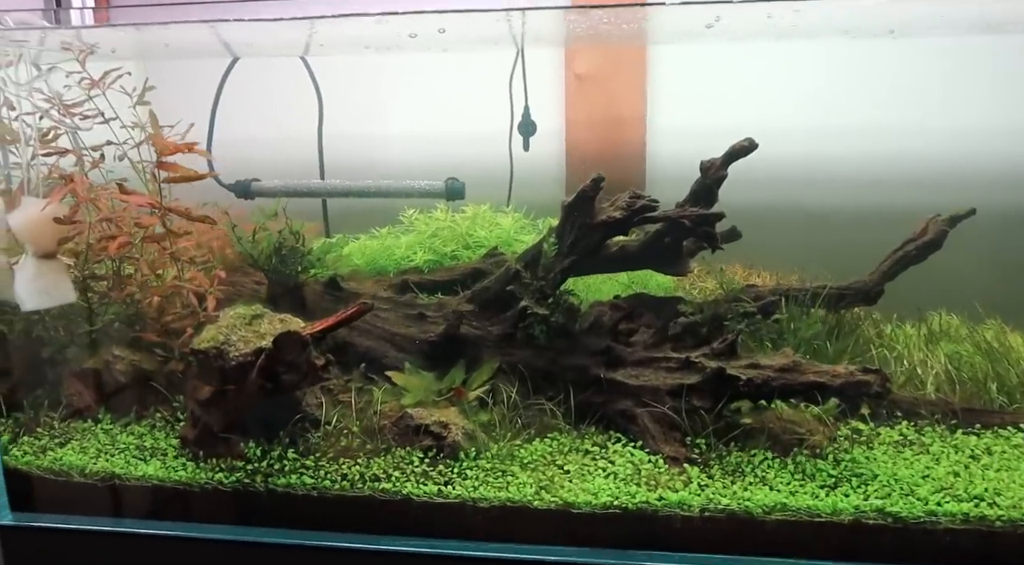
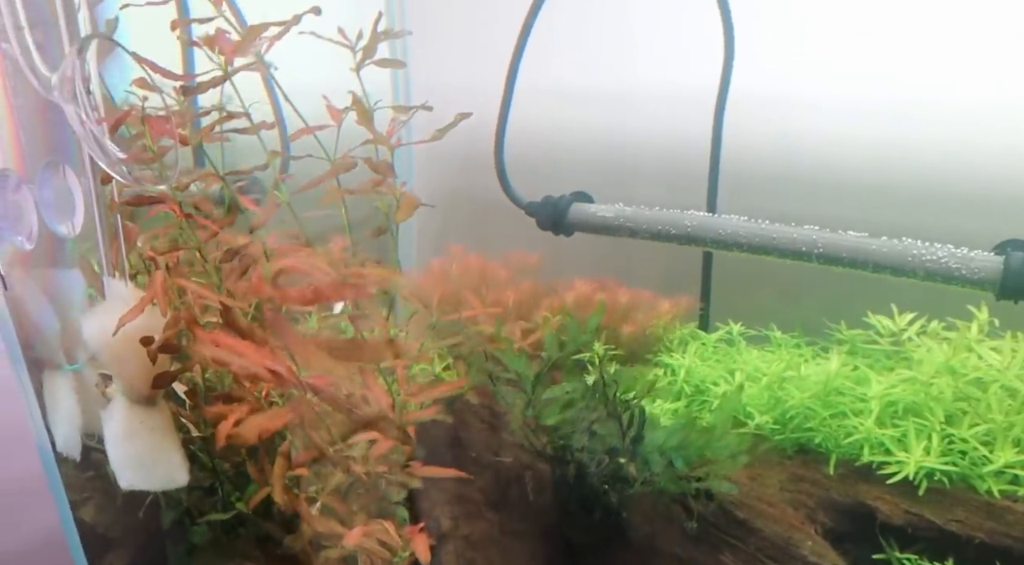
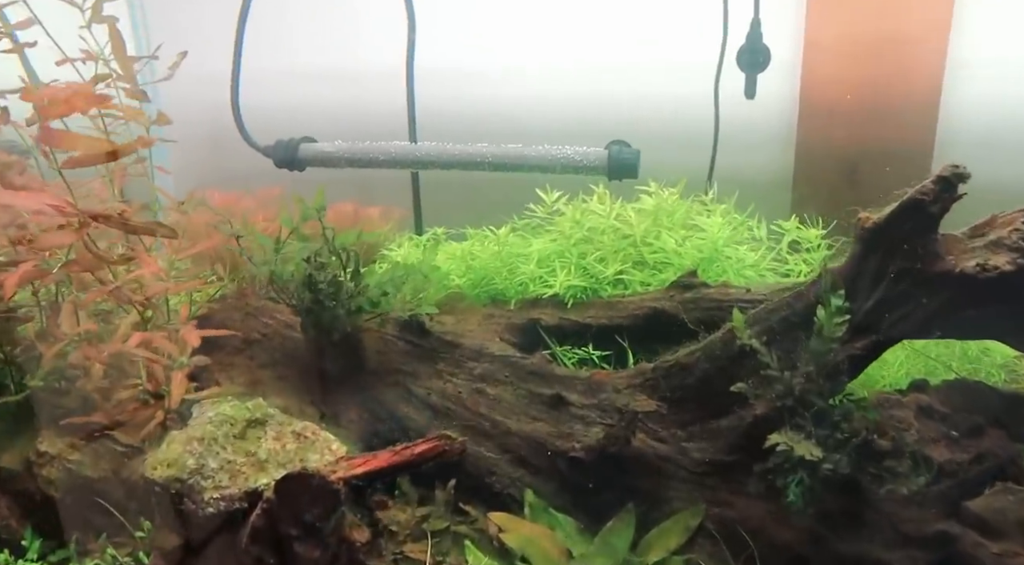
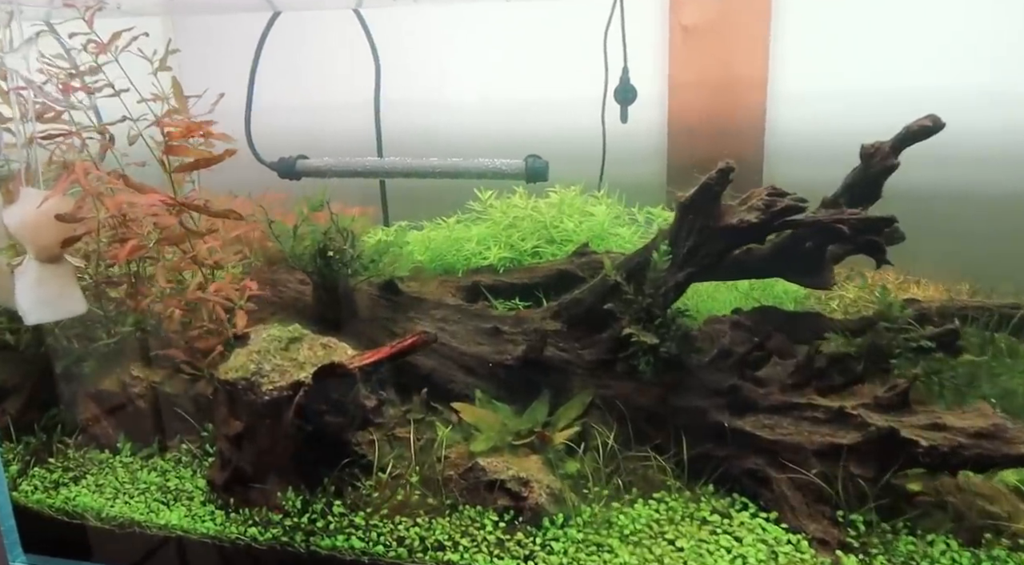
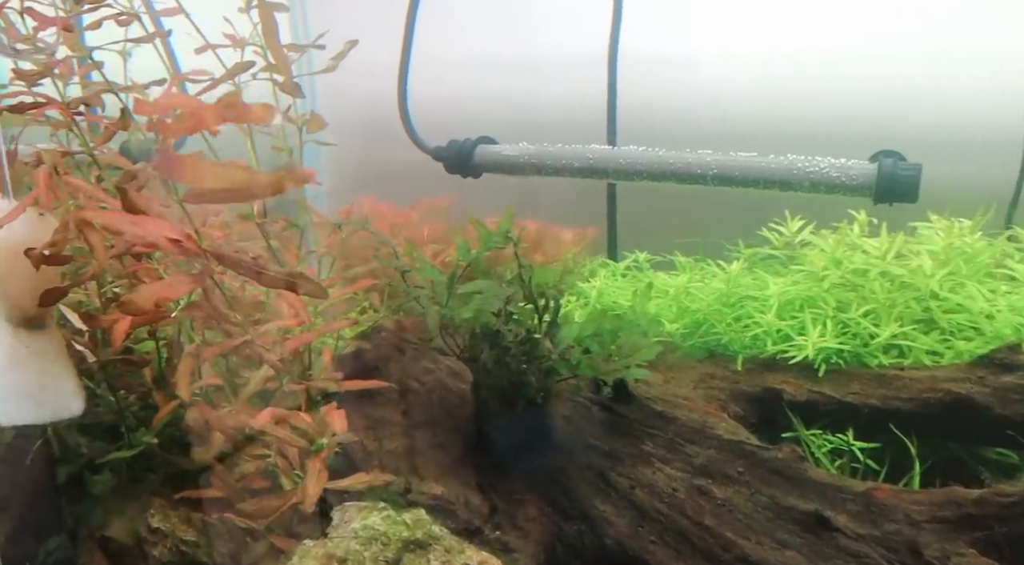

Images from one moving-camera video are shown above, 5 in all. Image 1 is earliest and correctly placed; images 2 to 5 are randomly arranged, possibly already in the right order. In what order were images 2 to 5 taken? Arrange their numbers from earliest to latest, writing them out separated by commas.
4, 3, 5, 2
